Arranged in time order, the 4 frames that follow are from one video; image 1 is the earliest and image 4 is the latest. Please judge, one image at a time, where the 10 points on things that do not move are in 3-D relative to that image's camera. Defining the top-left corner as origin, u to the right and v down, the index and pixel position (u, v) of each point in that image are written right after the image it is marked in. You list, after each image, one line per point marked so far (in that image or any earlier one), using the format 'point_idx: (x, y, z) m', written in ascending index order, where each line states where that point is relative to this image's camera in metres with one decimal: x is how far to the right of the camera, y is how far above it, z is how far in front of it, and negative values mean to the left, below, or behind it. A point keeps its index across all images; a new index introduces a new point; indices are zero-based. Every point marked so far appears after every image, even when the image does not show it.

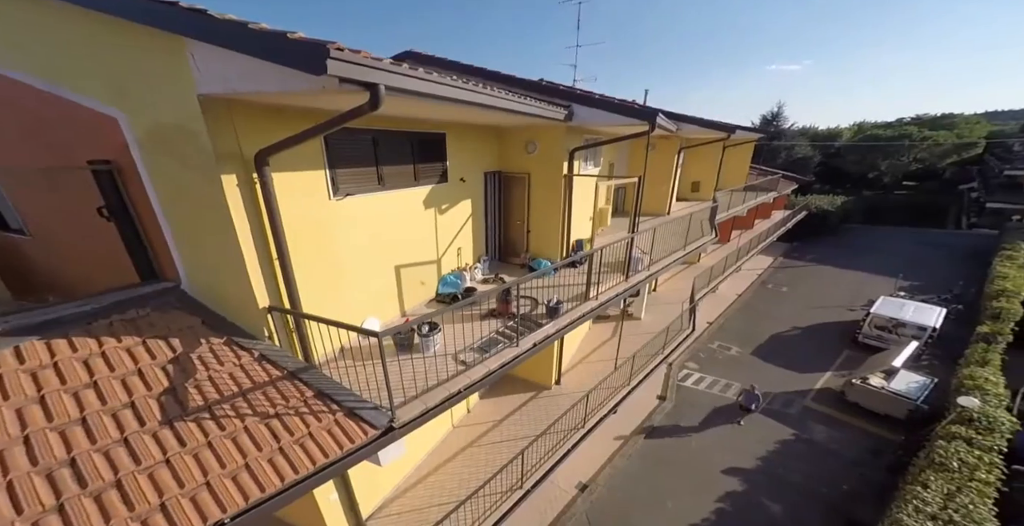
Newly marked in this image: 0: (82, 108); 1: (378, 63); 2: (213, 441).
0: (-4.7, +1.8, +4.1) m
1: (-1.1, +1.8, +3.2) m
2: (-2.6, -1.7, +3.3) m
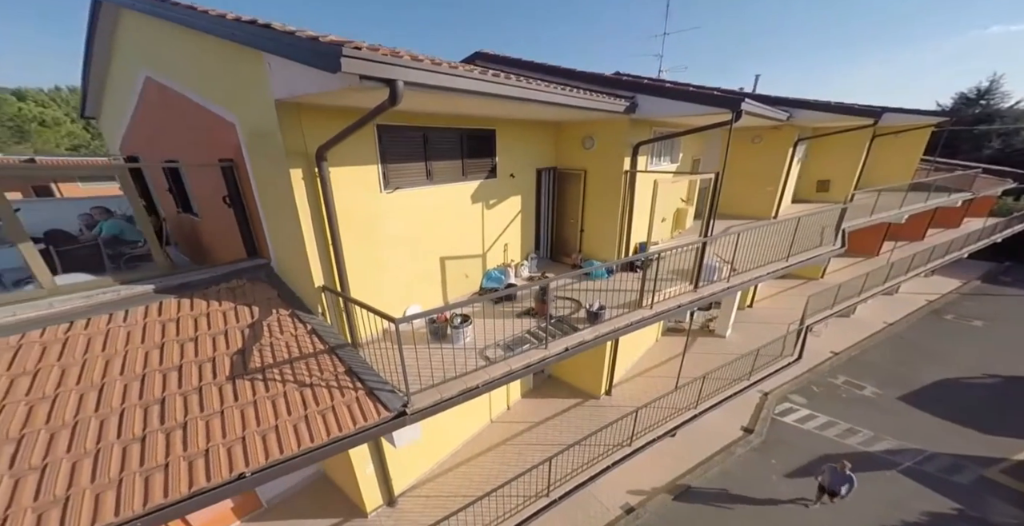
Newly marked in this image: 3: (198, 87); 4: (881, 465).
0: (-4.3, +2.1, +5.2) m
1: (-1.1, +1.9, +3.4) m
2: (-2.7, -1.5, +3.9) m
3: (-4.6, +2.5, +5.3) m
4: (+9.3, -5.3, +9.2) m
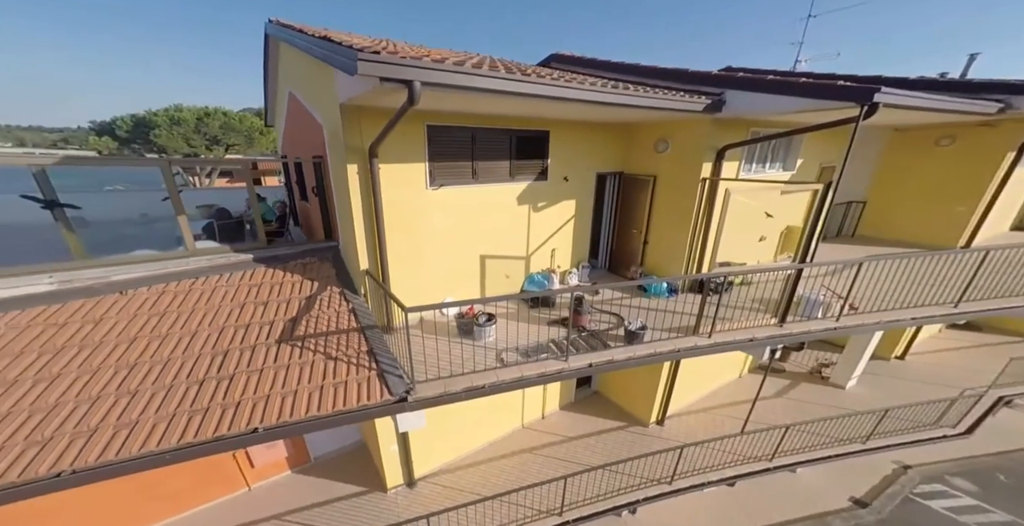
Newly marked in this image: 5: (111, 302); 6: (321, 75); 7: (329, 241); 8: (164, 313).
0: (-3.5, +2.5, +6.4) m
1: (-1.1, +1.9, +3.7) m
2: (-2.8, -1.2, +4.7) m
3: (-3.8, +2.9, +6.5) m
4: (+9.8, -6.4, +6.1) m
5: (-5.5, -0.5, +5.0) m
6: (-2.9, +2.7, +5.4) m
7: (-3.3, +0.4, +6.7) m
8: (-4.8, -0.7, +5.0) m
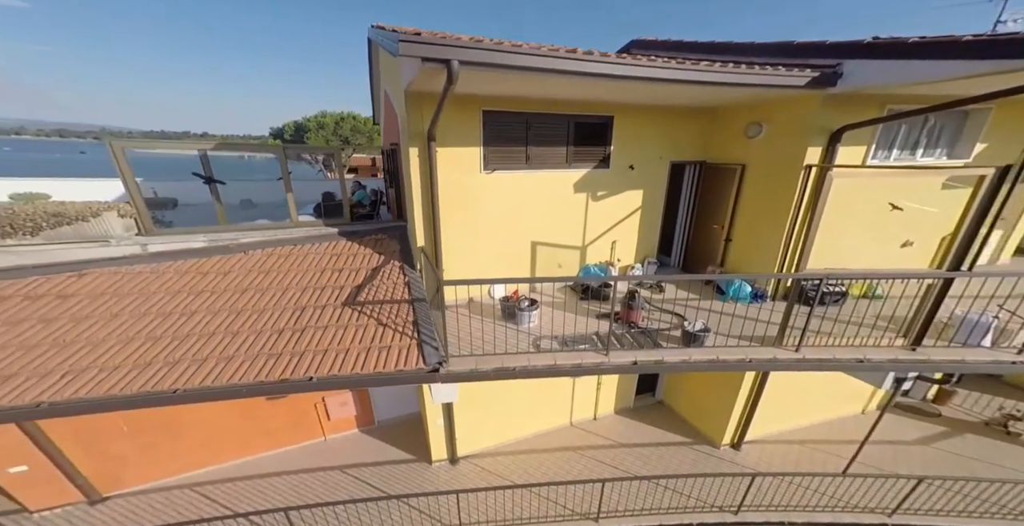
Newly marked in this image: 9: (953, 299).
0: (-2.3, +2.9, +7.2) m
1: (-0.8, +2.3, +3.9) m
2: (-2.4, -0.8, +5.3) m
3: (-2.5, +3.3, +7.4) m
4: (+9.8, -6.7, +3.0) m
5: (-4.8, 0.0, +6.4) m
6: (-2.0, +3.1, +6.2) m
7: (-2.2, +0.8, +7.4) m
8: (-4.1, -0.1, +6.1) m
9: (+6.9, -0.6, +5.5) m
